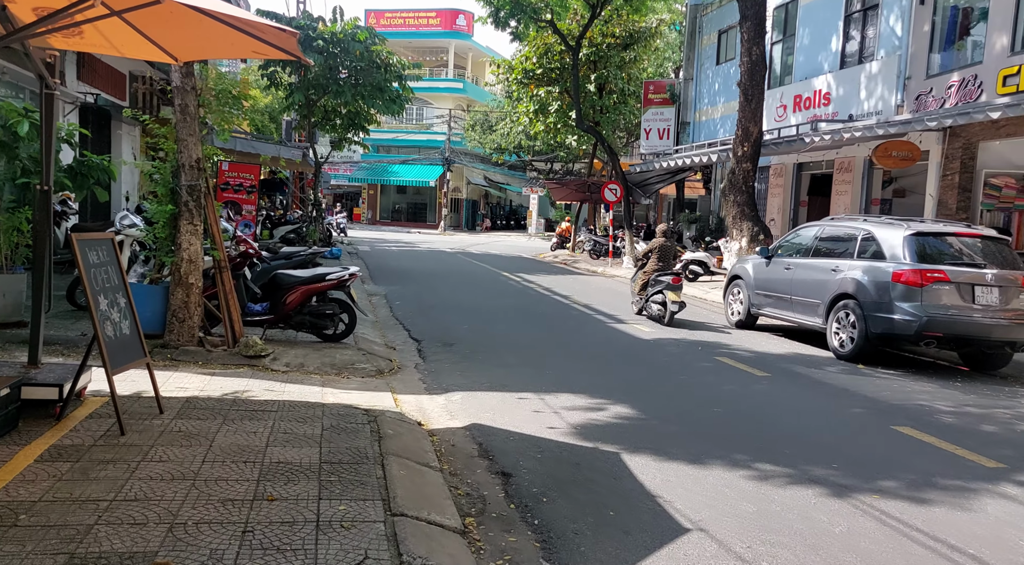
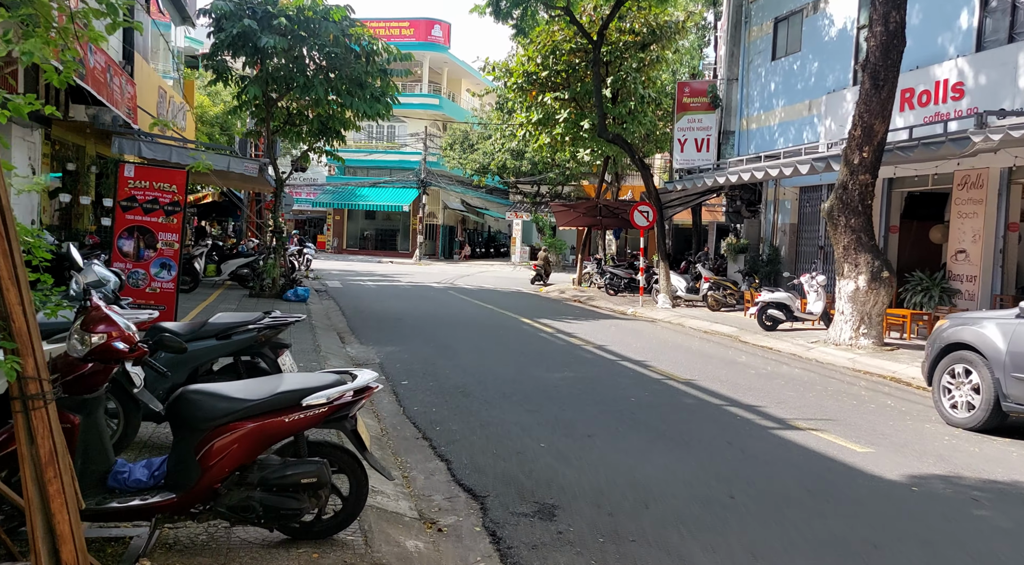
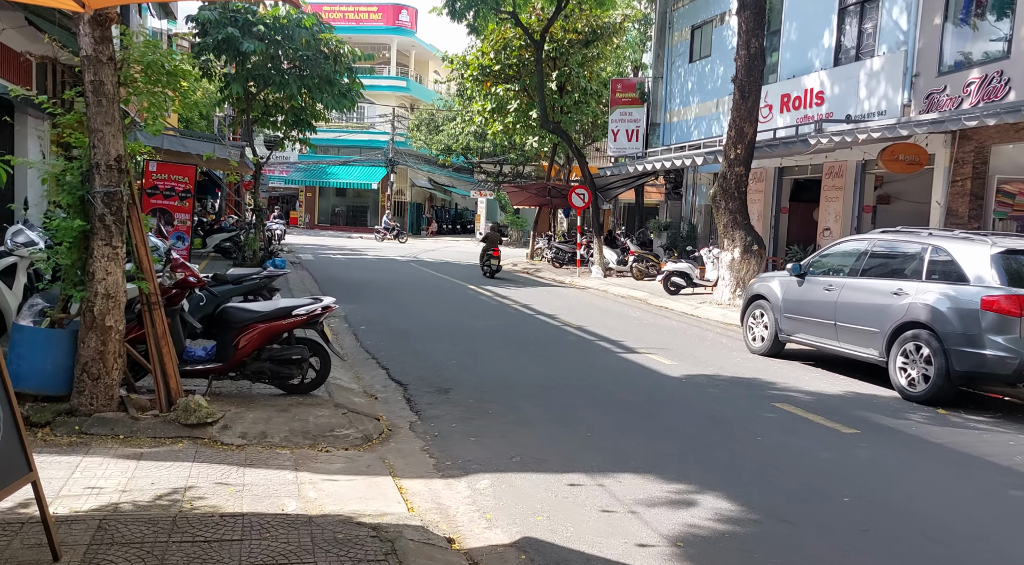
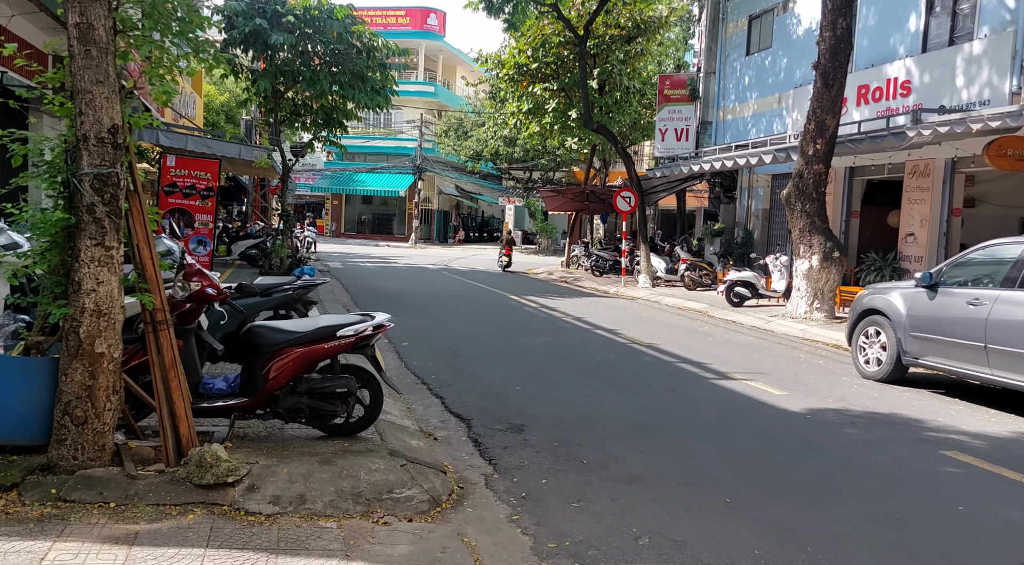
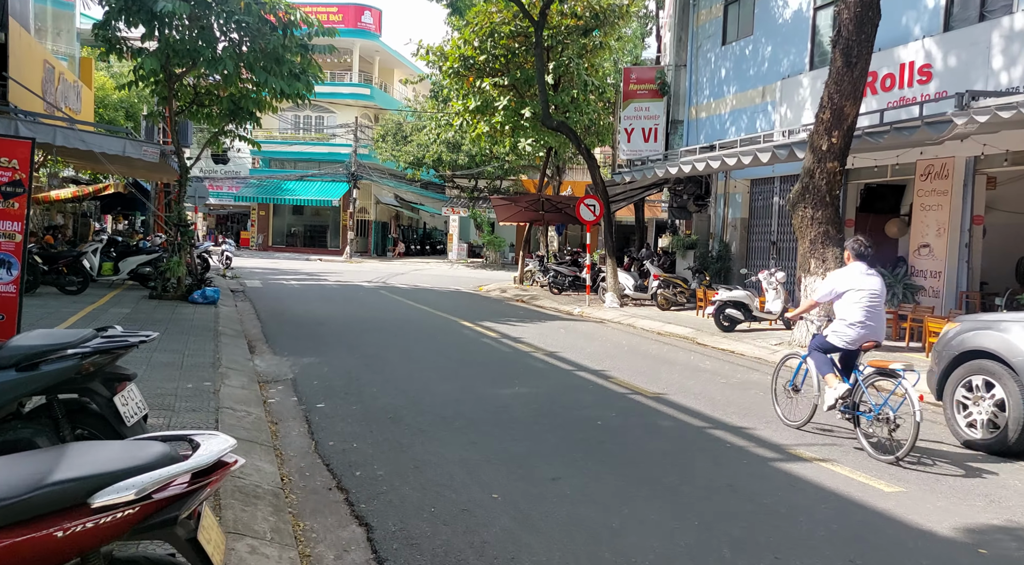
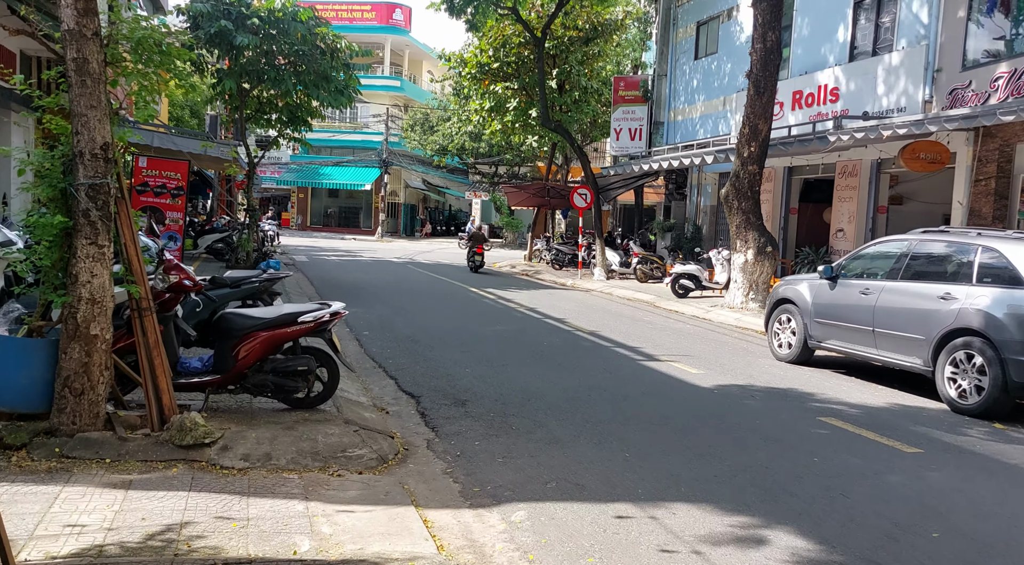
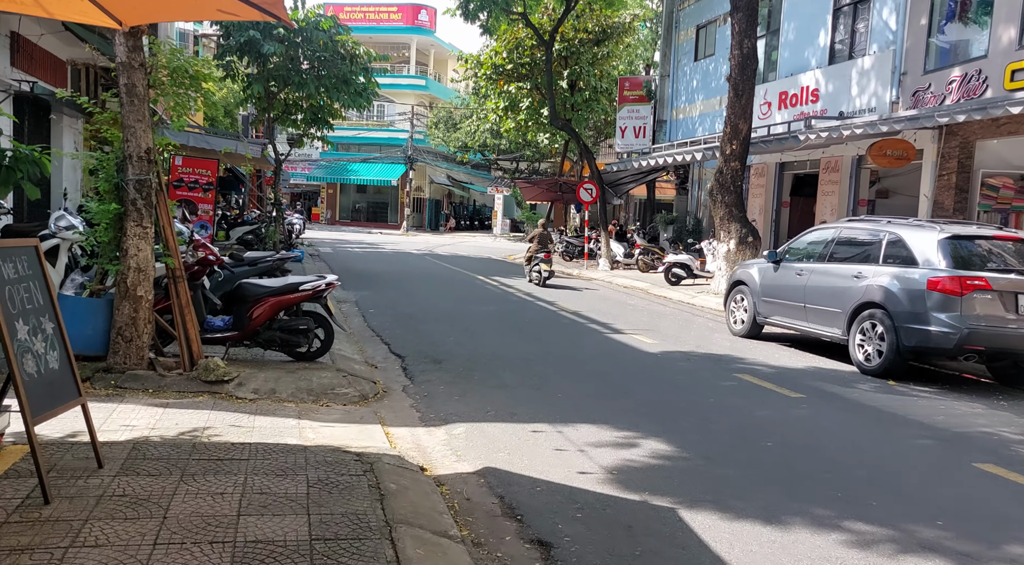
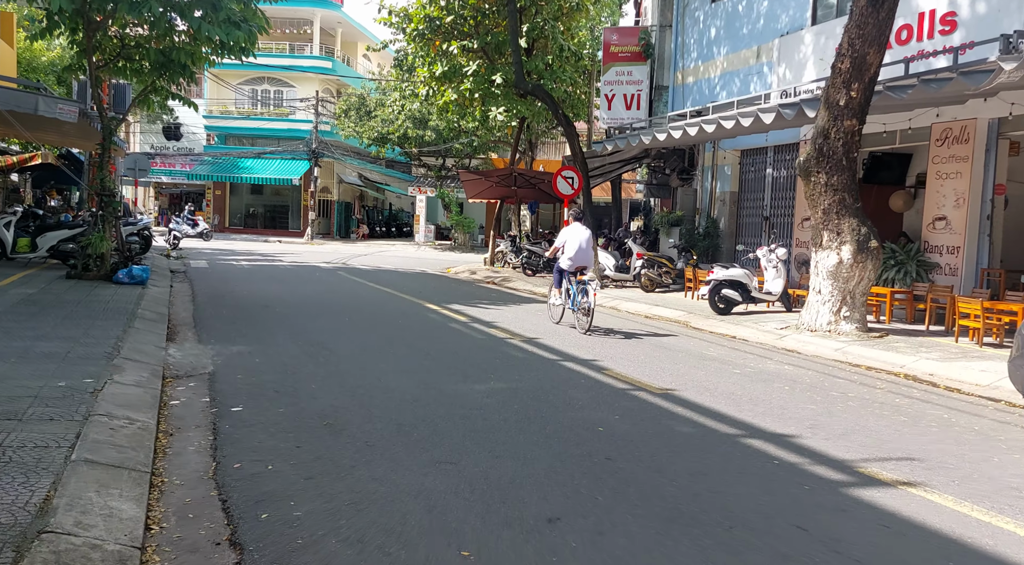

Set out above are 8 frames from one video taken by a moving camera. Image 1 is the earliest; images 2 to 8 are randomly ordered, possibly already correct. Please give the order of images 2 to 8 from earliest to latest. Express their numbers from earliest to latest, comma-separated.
7, 3, 6, 4, 2, 5, 8
